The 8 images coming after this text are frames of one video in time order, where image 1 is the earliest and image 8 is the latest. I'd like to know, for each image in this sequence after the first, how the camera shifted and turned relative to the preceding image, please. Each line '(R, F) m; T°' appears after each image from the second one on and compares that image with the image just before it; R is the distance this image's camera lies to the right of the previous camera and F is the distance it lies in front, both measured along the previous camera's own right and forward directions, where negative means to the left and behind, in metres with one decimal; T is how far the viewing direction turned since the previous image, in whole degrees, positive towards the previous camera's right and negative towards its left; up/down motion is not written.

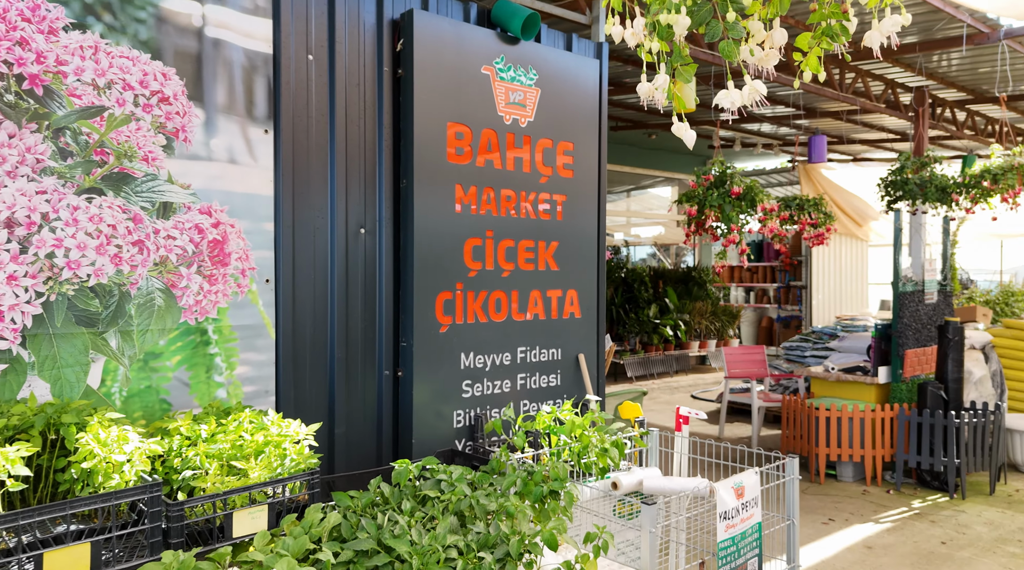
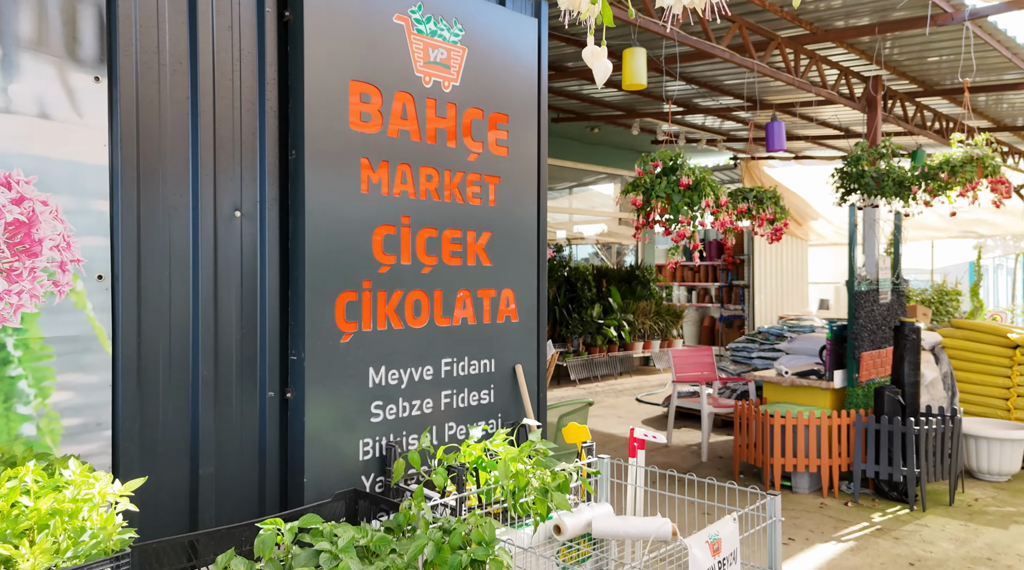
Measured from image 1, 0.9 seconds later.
(+0.1, +0.5) m; +4°
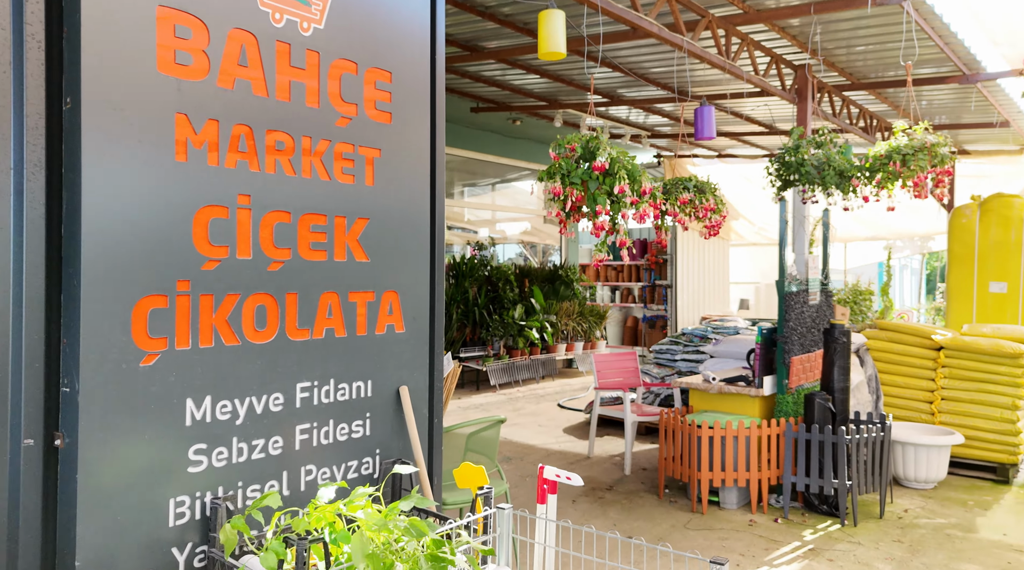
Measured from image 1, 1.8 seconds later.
(+0.1, +0.5) m; +5°
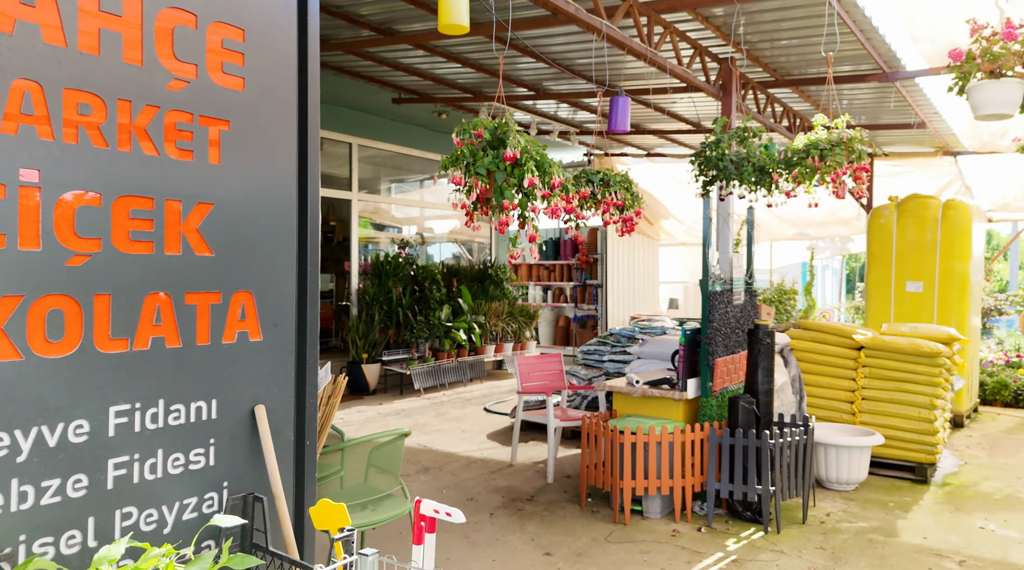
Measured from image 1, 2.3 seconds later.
(+0.1, +0.3) m; +4°
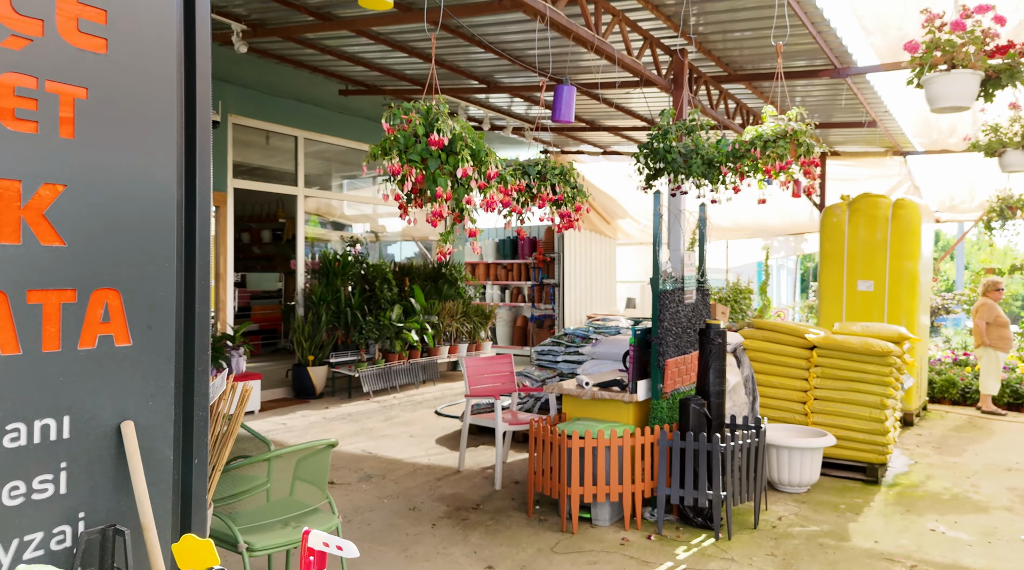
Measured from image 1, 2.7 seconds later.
(+0.1, +0.2) m; +3°
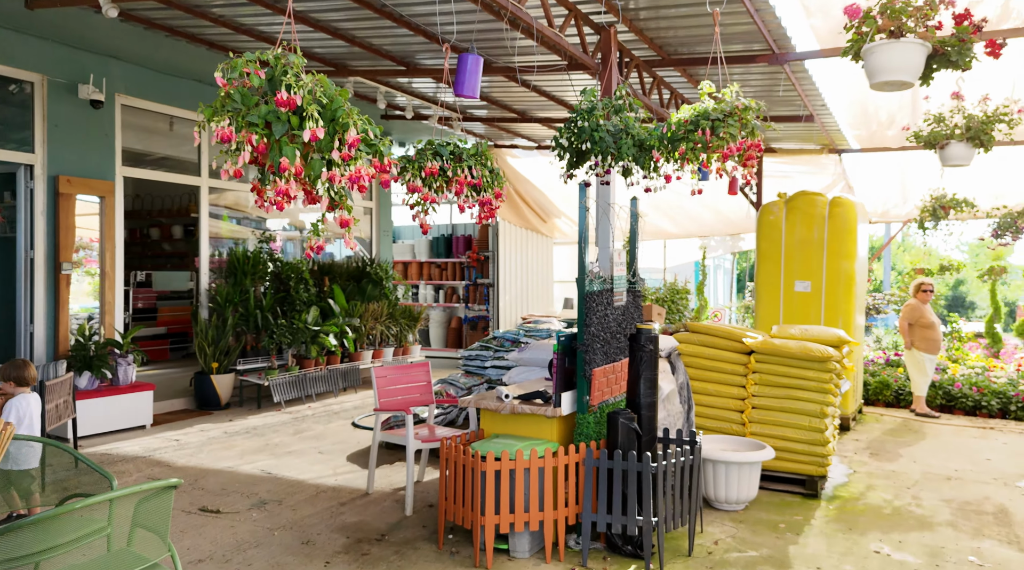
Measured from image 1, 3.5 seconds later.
(+0.2, +0.6) m; +4°
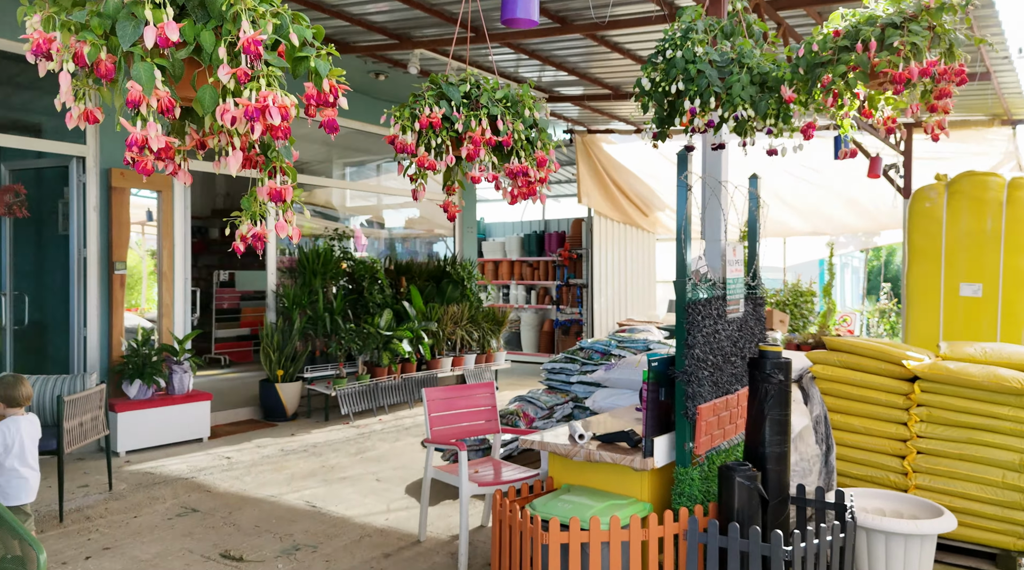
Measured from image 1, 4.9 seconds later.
(+0.1, +1.2) m; -7°
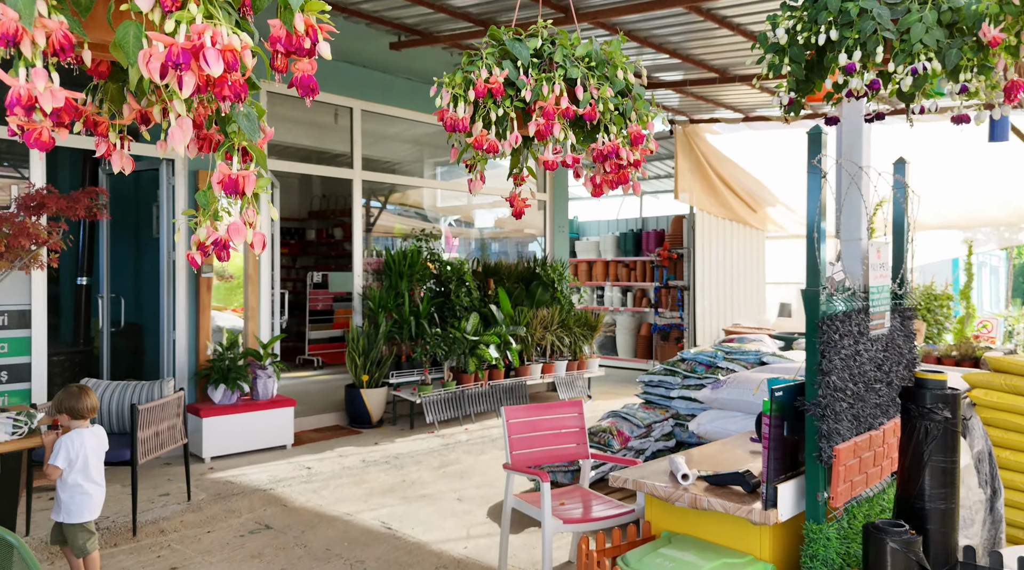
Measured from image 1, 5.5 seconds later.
(0.0, +0.6) m; -6°
